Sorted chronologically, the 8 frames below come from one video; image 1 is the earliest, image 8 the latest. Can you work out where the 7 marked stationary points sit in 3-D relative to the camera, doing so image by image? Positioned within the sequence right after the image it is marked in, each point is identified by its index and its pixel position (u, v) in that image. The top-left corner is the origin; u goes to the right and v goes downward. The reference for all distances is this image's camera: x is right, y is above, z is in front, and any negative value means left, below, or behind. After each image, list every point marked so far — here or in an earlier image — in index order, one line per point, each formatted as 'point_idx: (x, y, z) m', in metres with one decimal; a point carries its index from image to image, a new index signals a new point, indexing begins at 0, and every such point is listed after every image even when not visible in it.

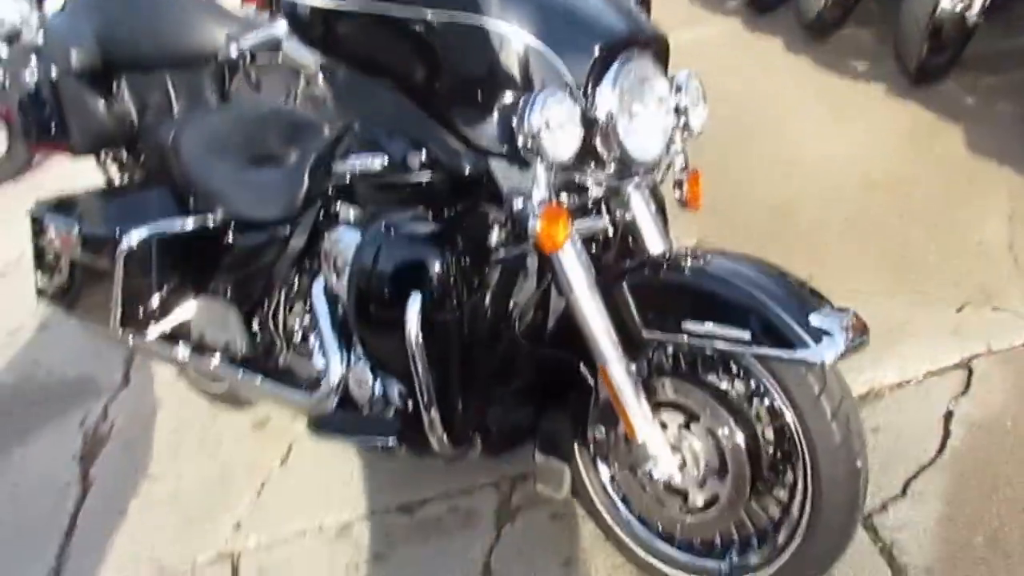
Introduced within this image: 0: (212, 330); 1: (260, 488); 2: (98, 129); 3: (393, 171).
0: (-0.8, -0.1, +2.9) m
1: (-0.7, -0.5, +2.9) m
2: (-1.1, +0.4, +3.0) m
3: (-0.2, +0.2, +2.3) m
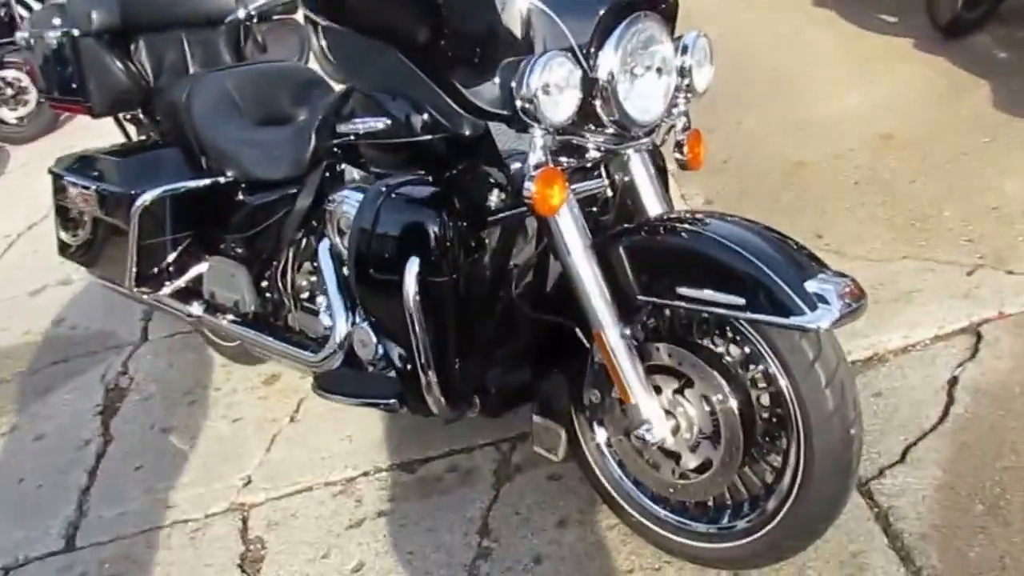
0: (-0.8, 0.0, +2.9) m
1: (-0.7, -0.4, +3.0) m
2: (-1.1, +0.5, +3.0) m
3: (-0.2, +0.3, +2.3) m
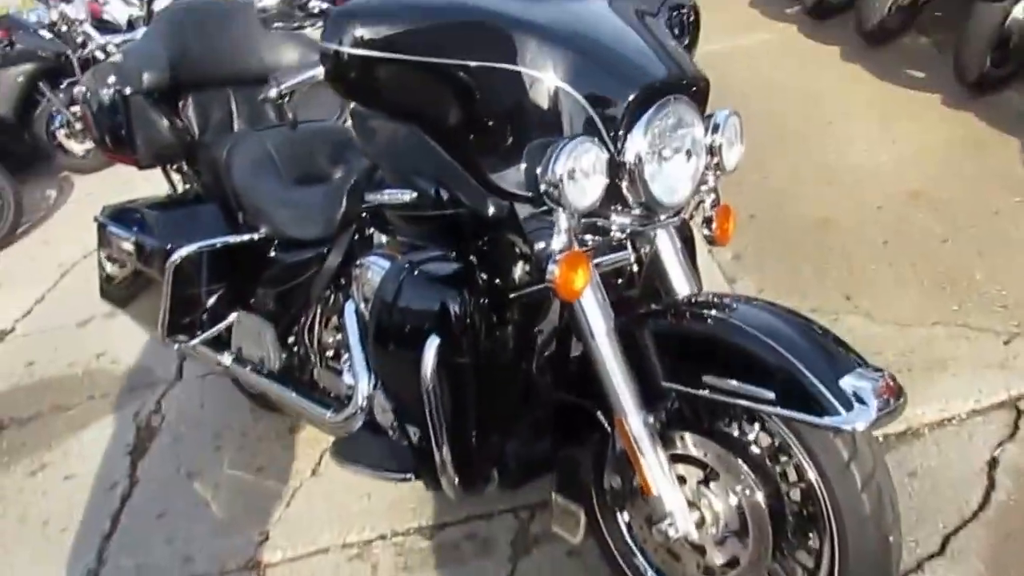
0: (-0.7, -0.1, +2.9) m
1: (-0.6, -0.6, +3.0) m
2: (-1.0, +0.4, +3.0) m
3: (-0.2, +0.2, +2.3) m
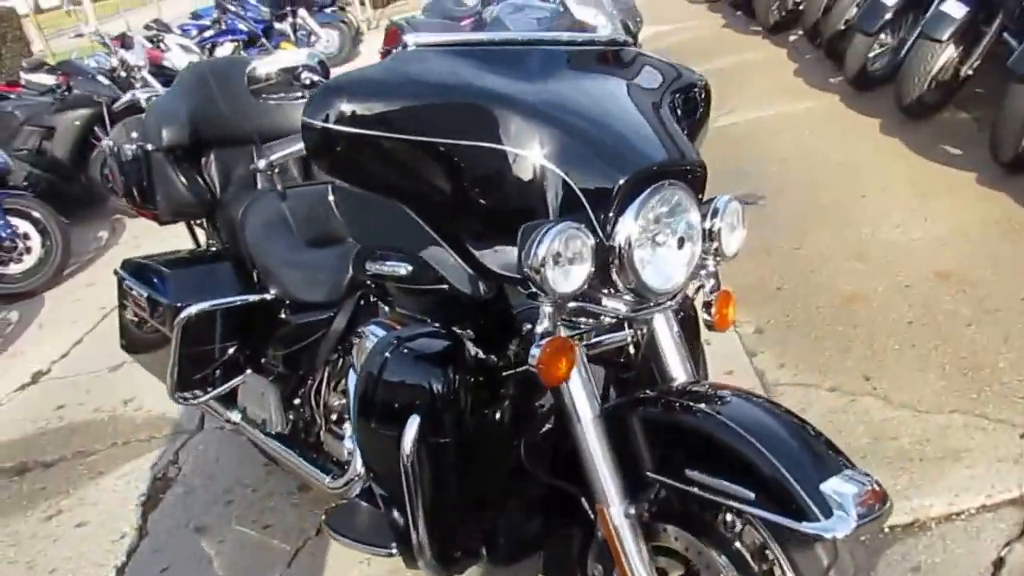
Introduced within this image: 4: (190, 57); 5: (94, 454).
0: (-0.7, -0.3, +2.9) m
1: (-0.6, -0.7, +3.0) m
2: (-0.9, +0.3, +3.1) m
3: (-0.2, 0.0, +2.3) m
4: (-1.9, +1.4, +6.5) m
5: (-1.4, -0.5, +3.6) m
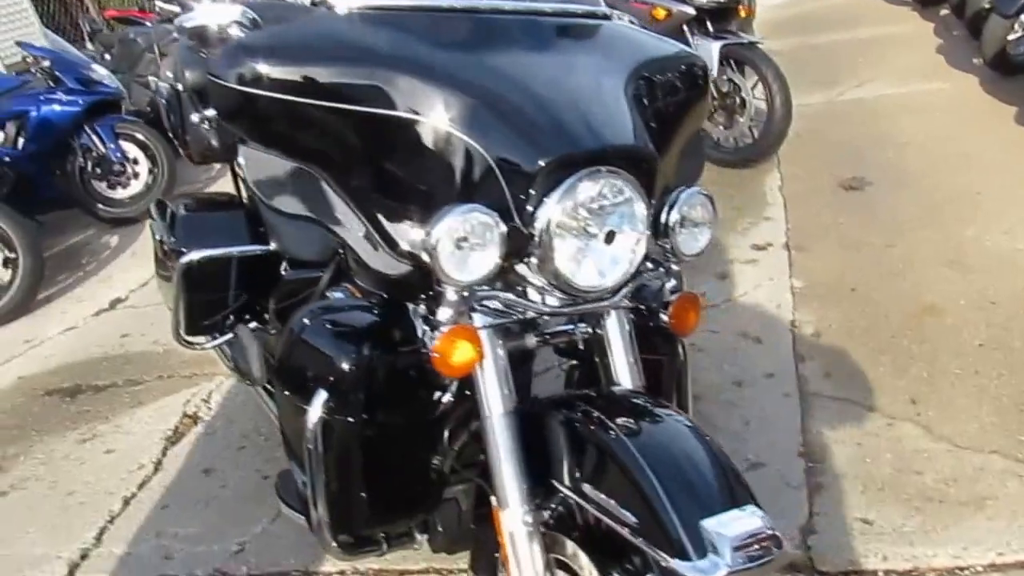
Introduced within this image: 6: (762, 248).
0: (-0.7, -0.2, +3.0) m
1: (-0.6, -0.6, +3.0) m
2: (-0.9, +0.4, +3.1) m
3: (-0.3, +0.1, +2.2) m
4: (-1.1, +1.8, +6.6) m
5: (-1.3, -0.3, +3.7) m
6: (+0.8, +0.1, +3.7) m
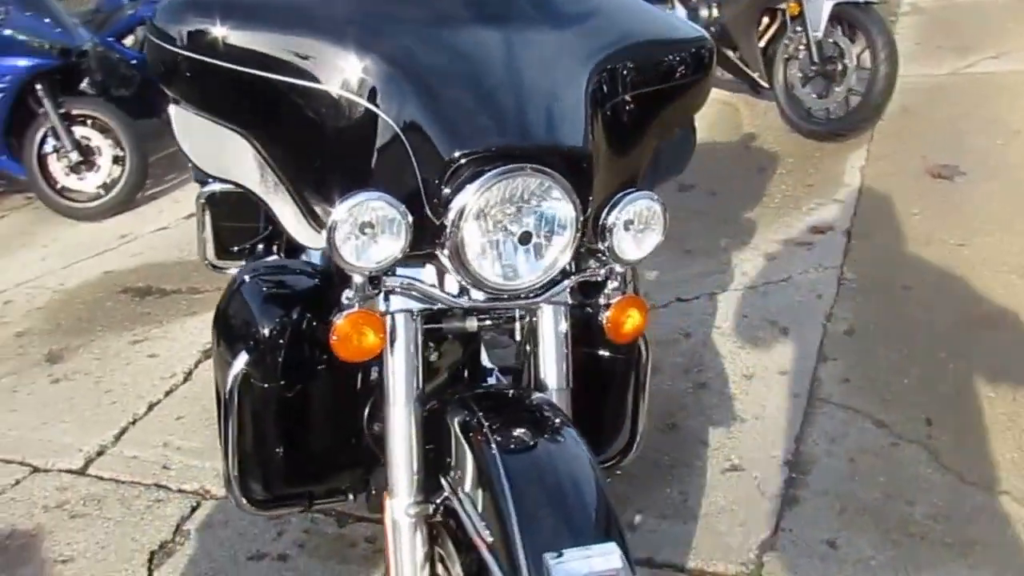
0: (-0.7, 0.0, +3.0) m
1: (-0.7, -0.4, +3.1) m
2: (-0.8, +0.6, +3.2) m
3: (-0.4, +0.2, +2.2) m
4: (-0.2, +2.2, +6.5) m
5: (-1.1, 0.0, +3.9) m
6: (+1.0, +0.2, +3.5) m
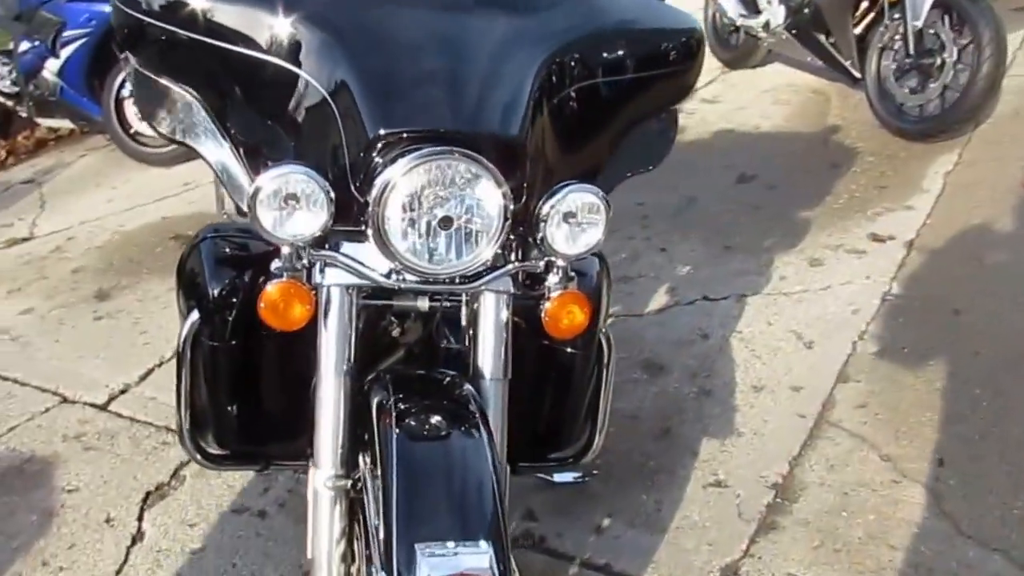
0: (-0.6, +0.1, +3.1) m
1: (-0.6, -0.3, +3.2) m
2: (-0.6, +0.7, +3.2) m
3: (-0.5, +0.2, +2.2) m
4: (+0.6, +2.4, +6.3) m
5: (-0.9, +0.2, +4.0) m
6: (+1.1, +0.1, +3.2) m
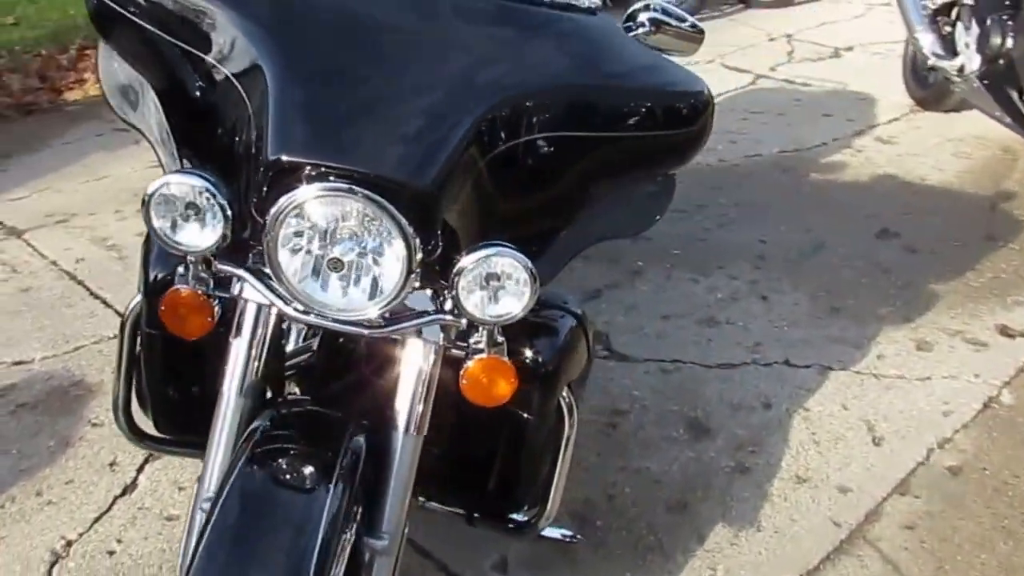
0: (-0.4, +0.2, +3.0) m
1: (-0.5, -0.2, +3.2) m
2: (-0.3, +0.8, +3.1) m
3: (-0.5, +0.2, +2.2) m
4: (+2.0, +2.3, +5.7) m
5: (-0.4, +0.3, +4.0) m
6: (+1.3, -0.1, +2.7) m
